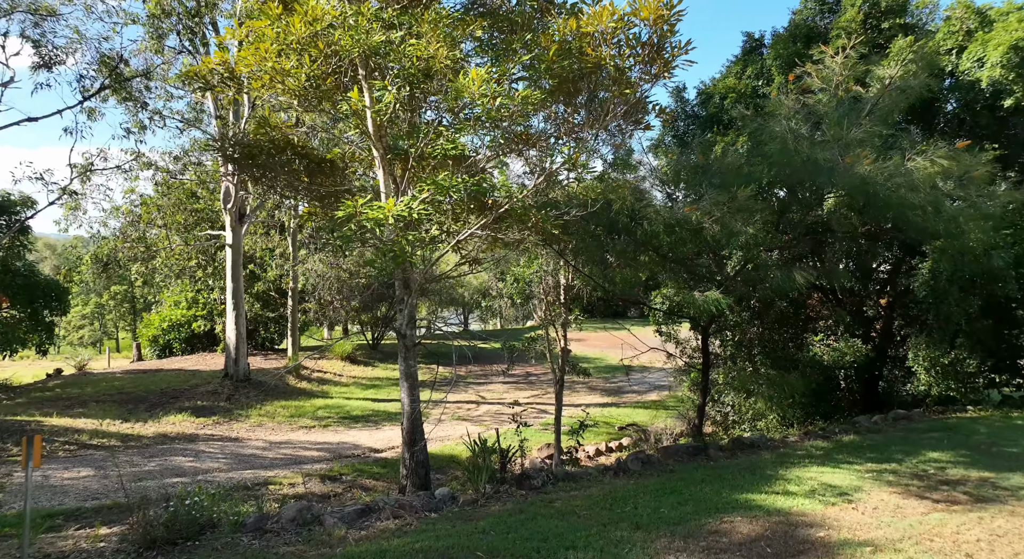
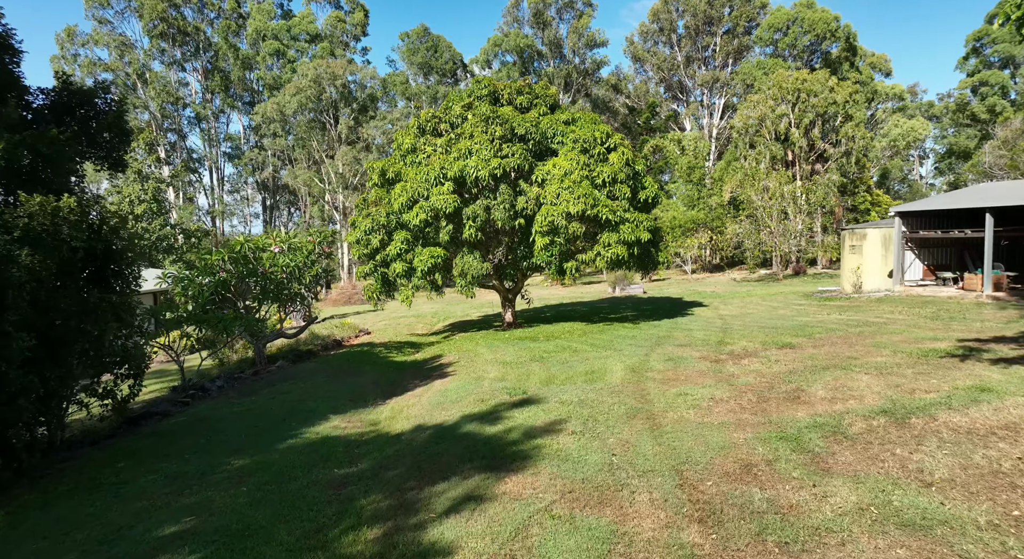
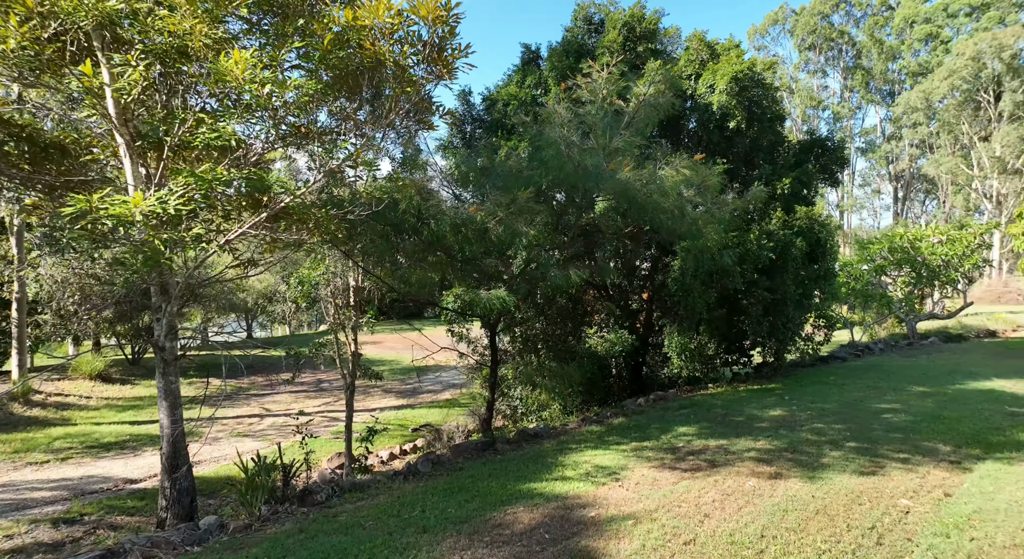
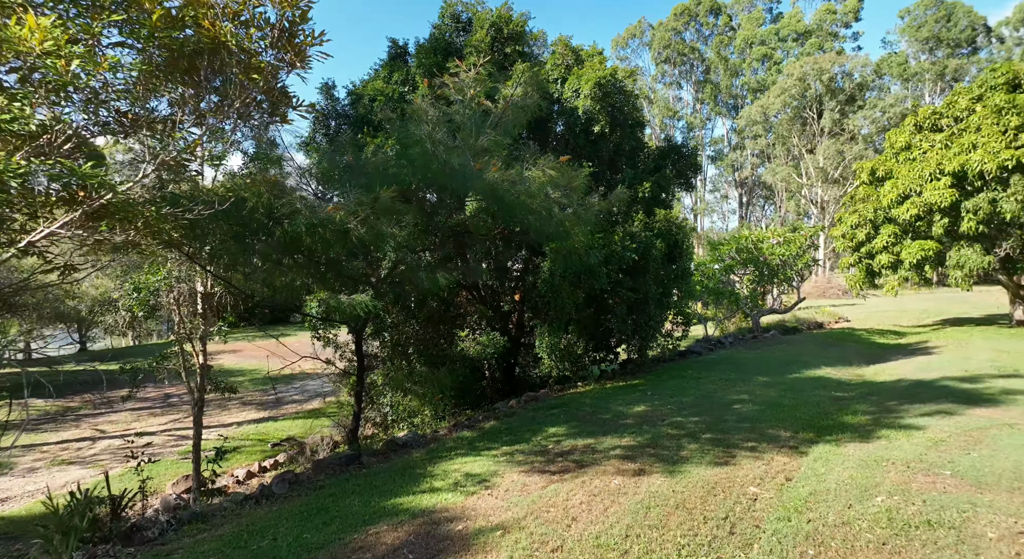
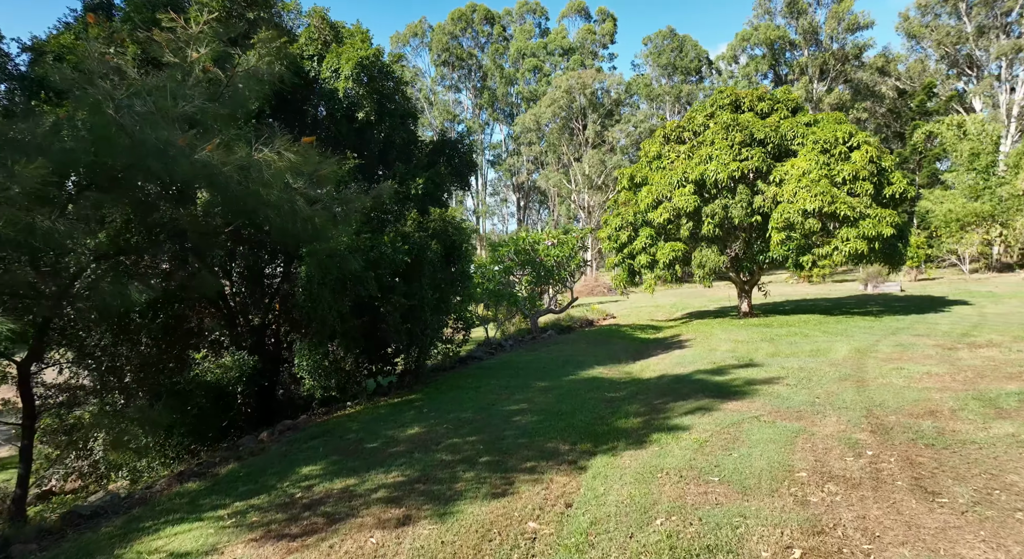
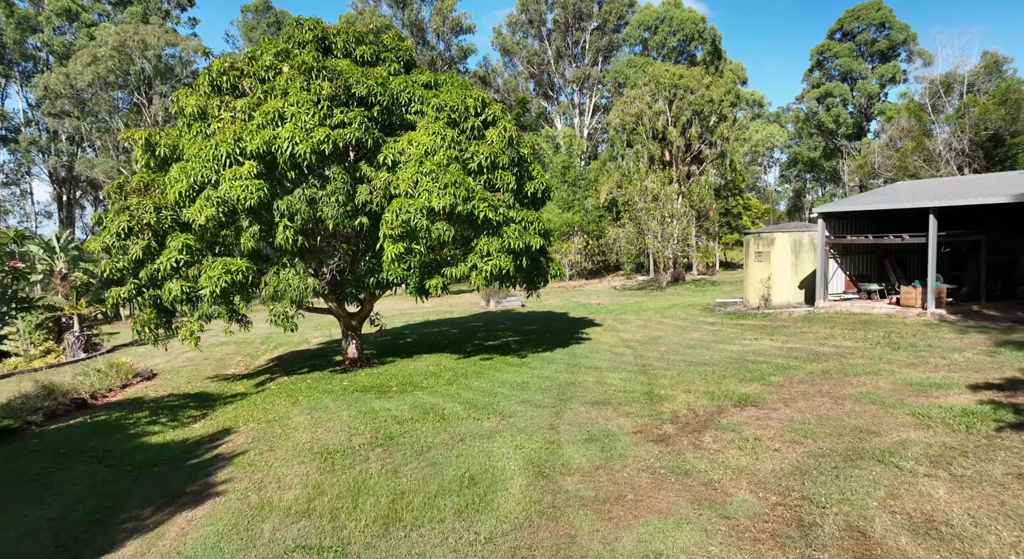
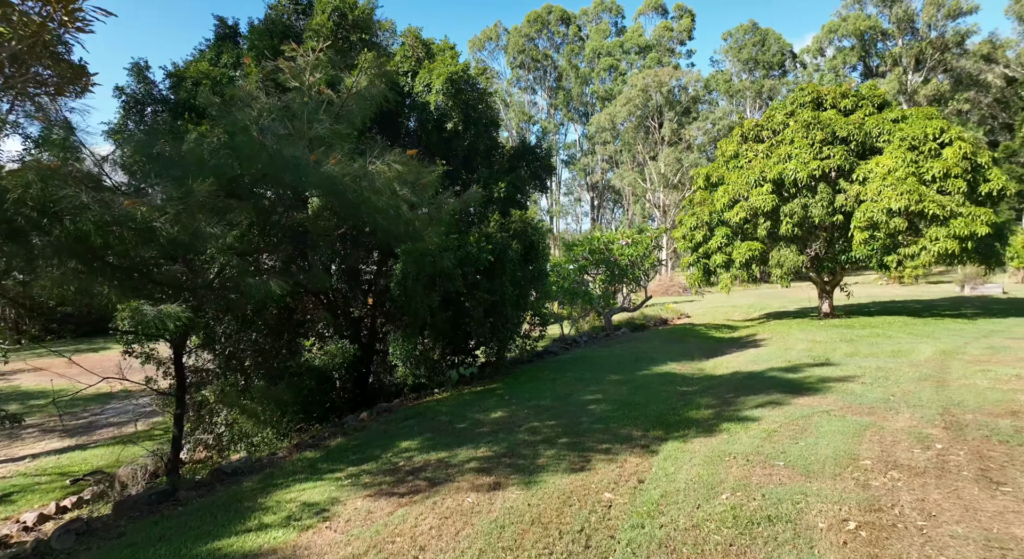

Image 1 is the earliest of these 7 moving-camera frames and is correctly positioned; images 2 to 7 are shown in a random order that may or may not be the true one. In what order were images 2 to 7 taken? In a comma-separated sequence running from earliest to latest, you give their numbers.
3, 4, 7, 5, 2, 6
